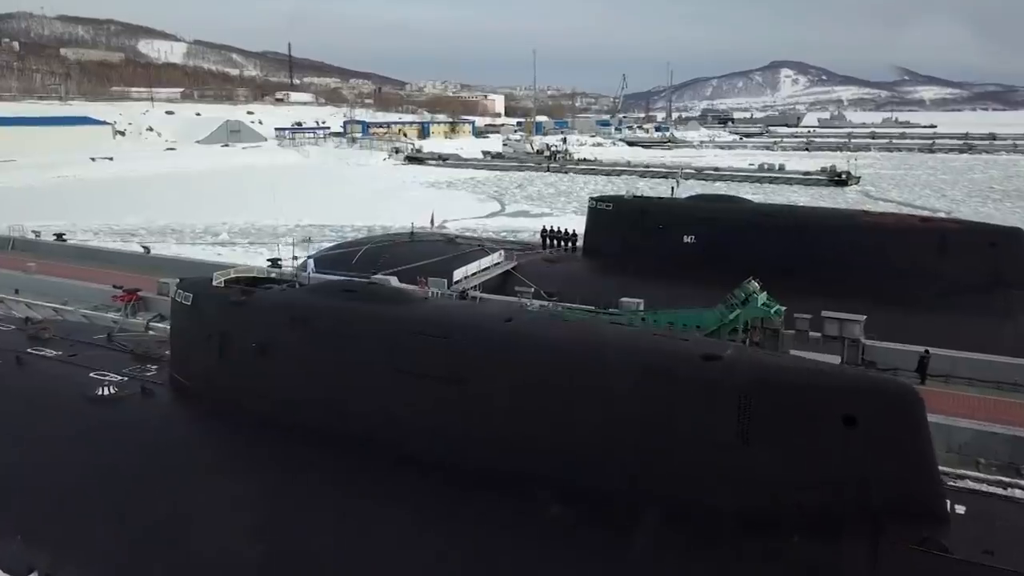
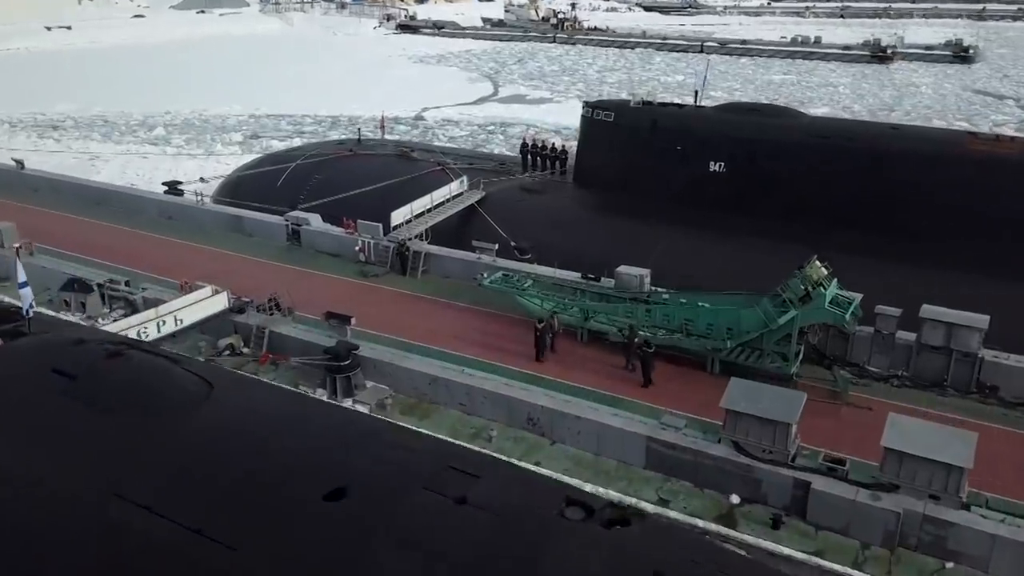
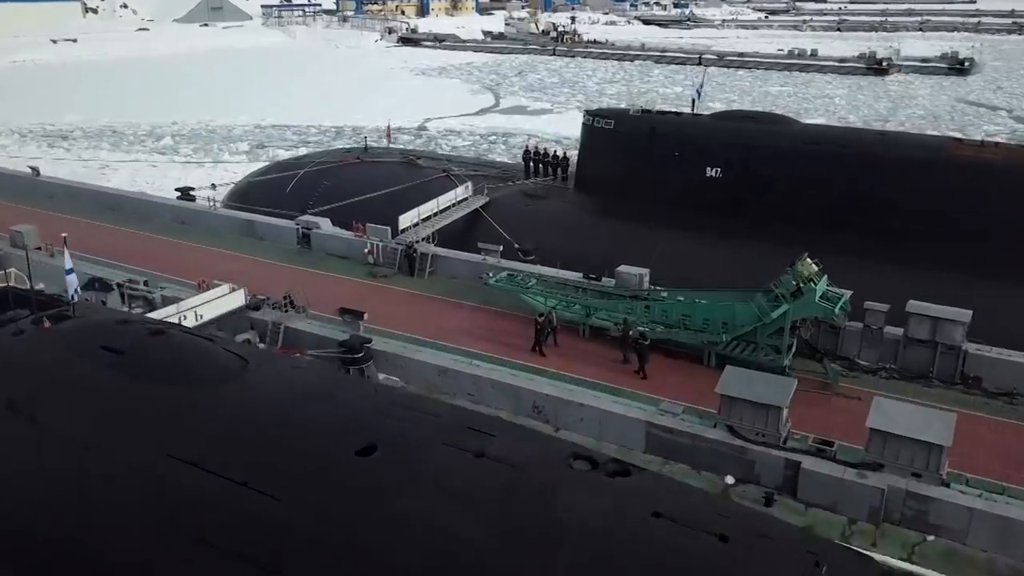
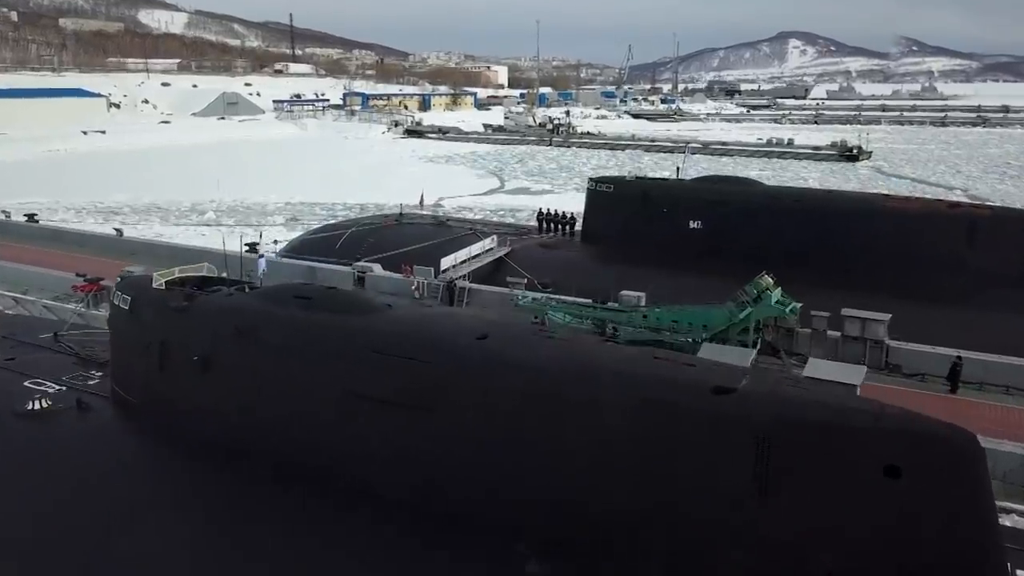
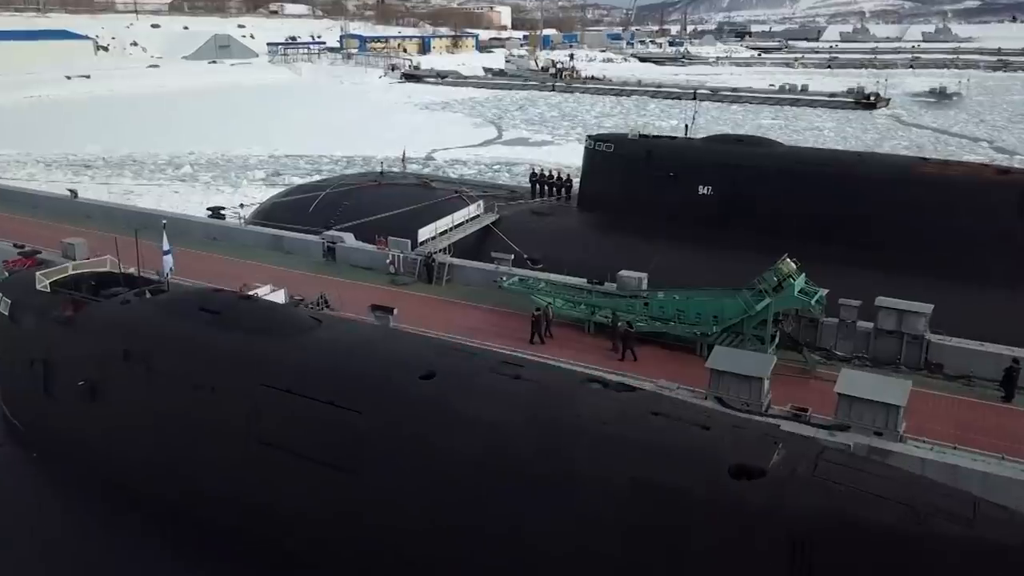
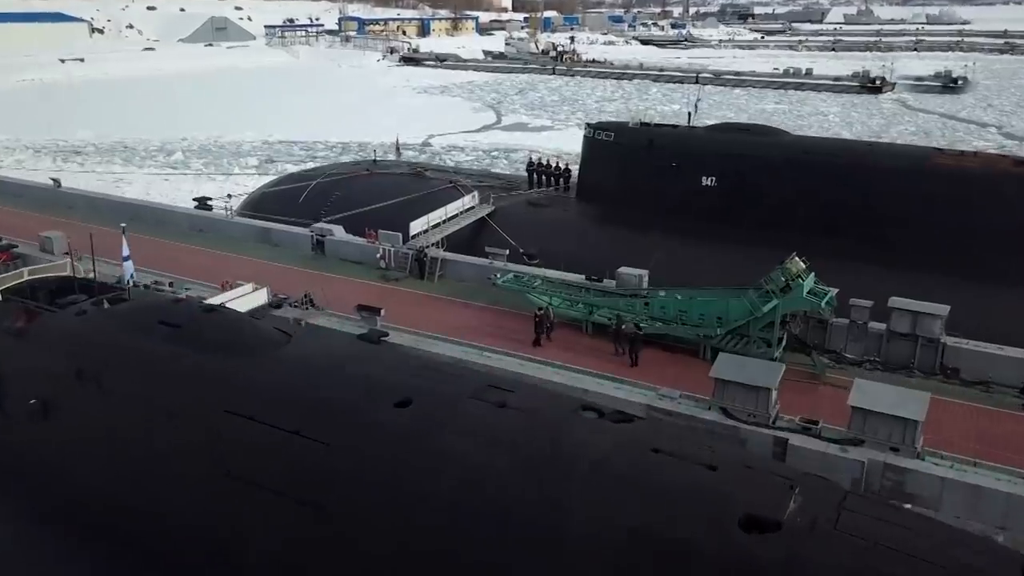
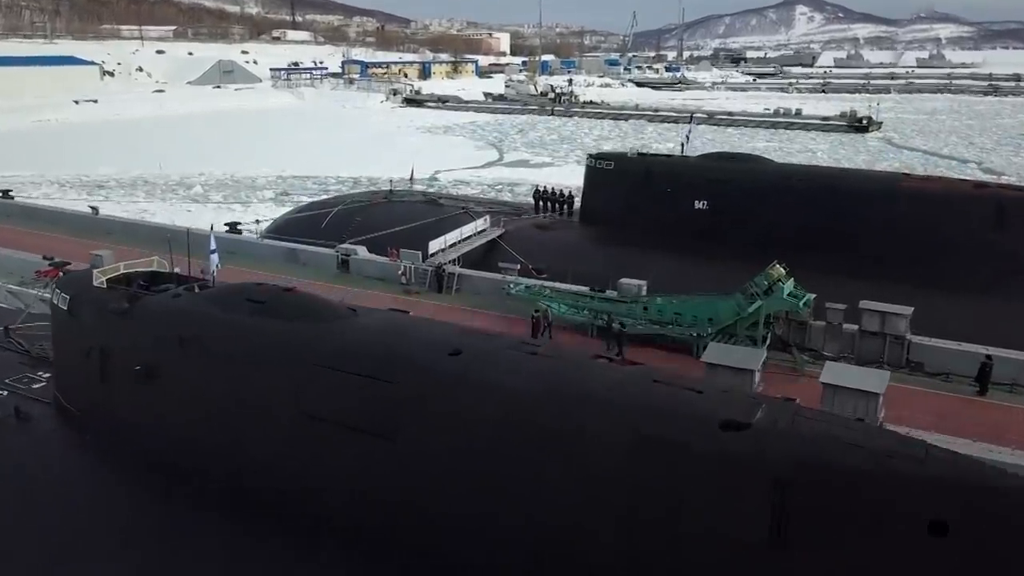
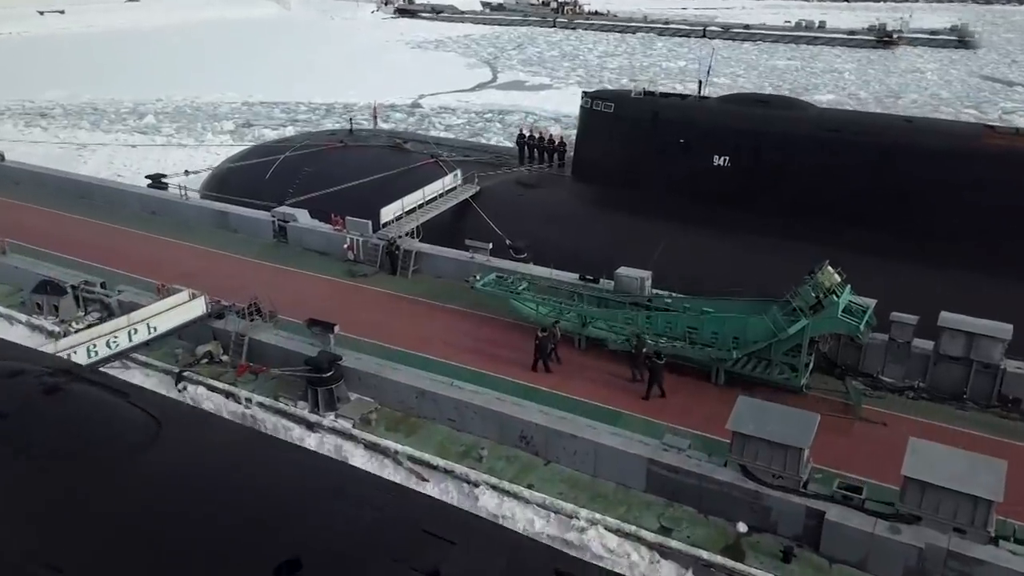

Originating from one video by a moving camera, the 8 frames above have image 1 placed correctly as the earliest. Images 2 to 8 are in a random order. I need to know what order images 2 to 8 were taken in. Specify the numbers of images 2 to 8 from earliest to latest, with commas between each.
4, 7, 5, 6, 3, 2, 8
